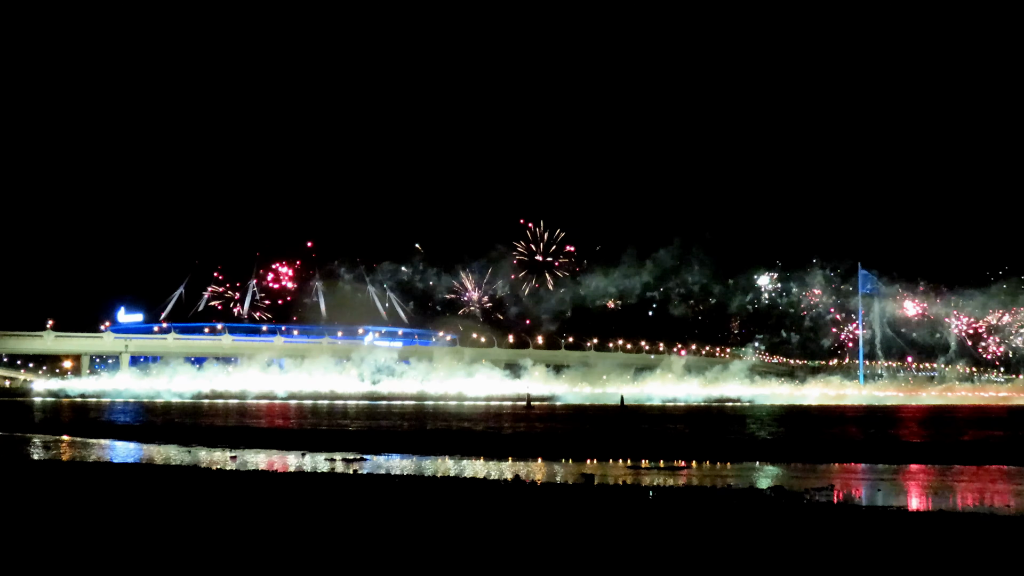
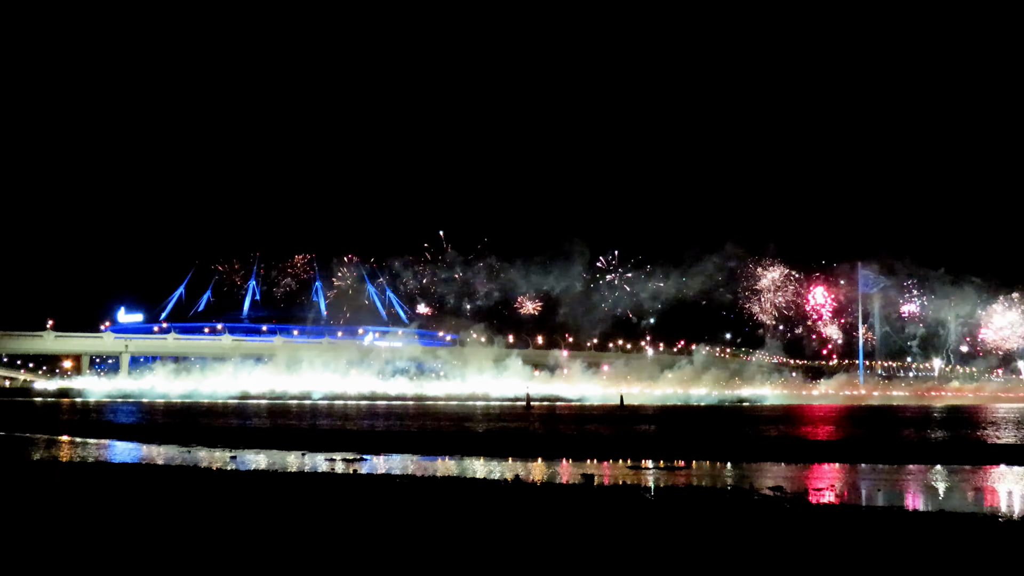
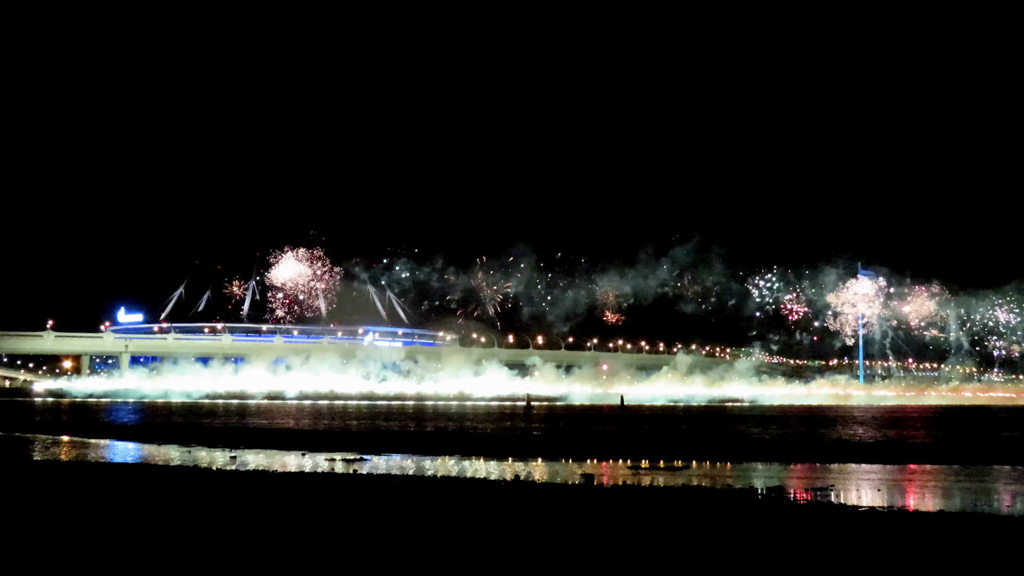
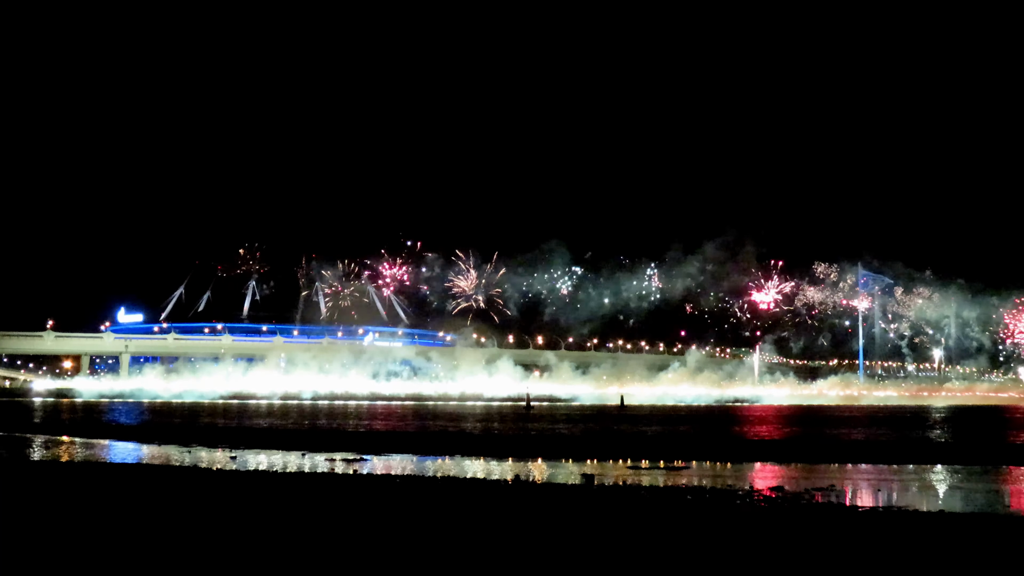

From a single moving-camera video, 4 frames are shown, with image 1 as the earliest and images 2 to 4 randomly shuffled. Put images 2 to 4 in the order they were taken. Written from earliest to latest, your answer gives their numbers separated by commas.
3, 4, 2
